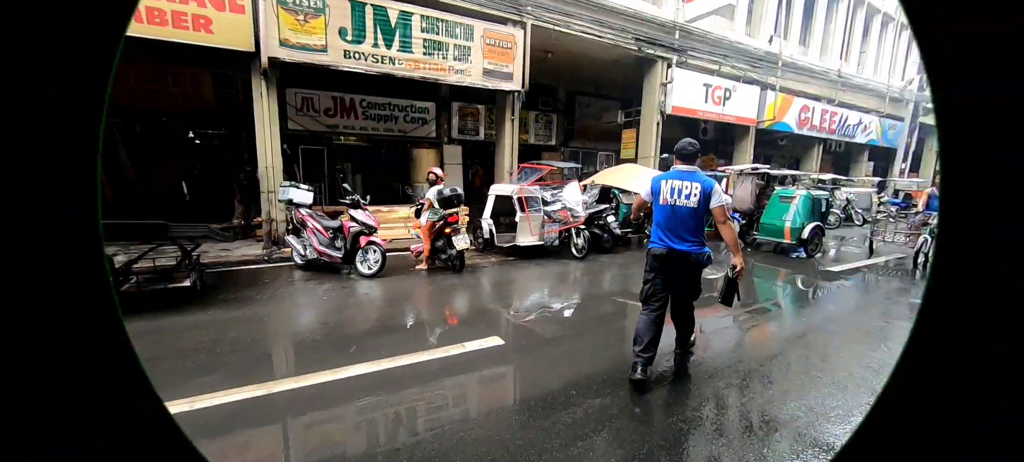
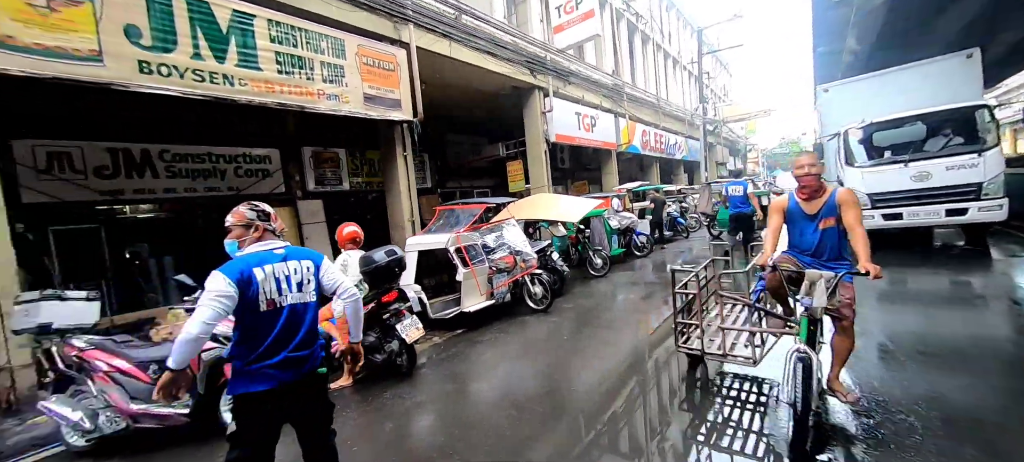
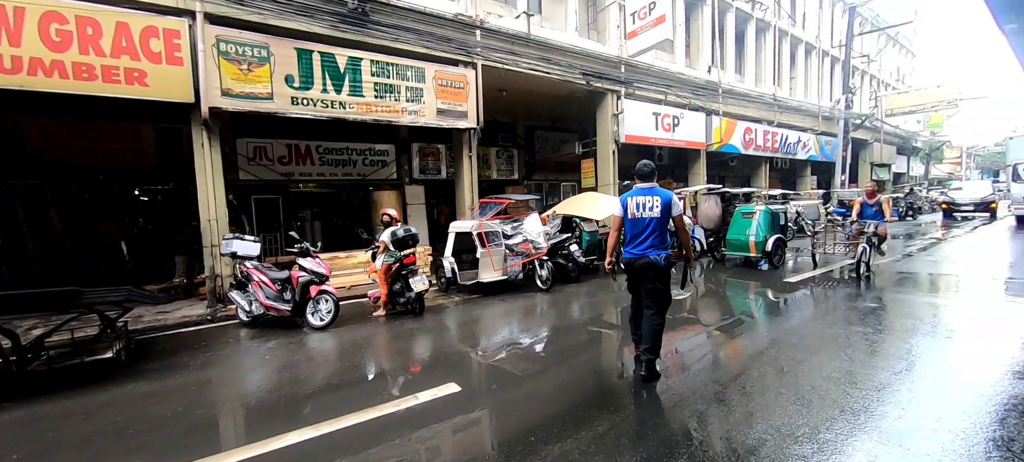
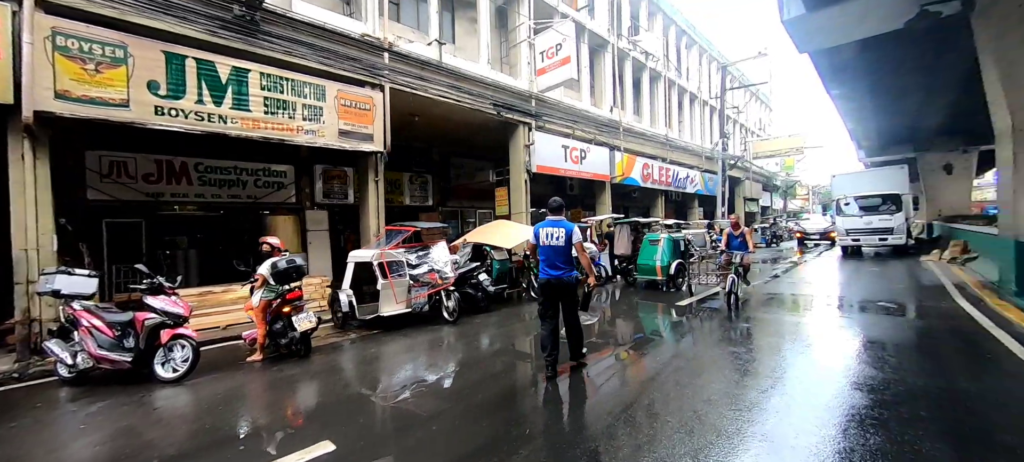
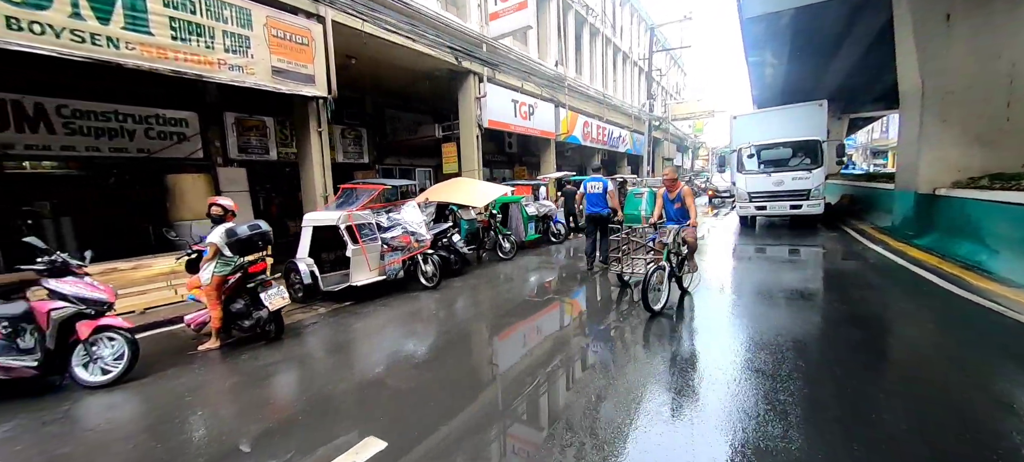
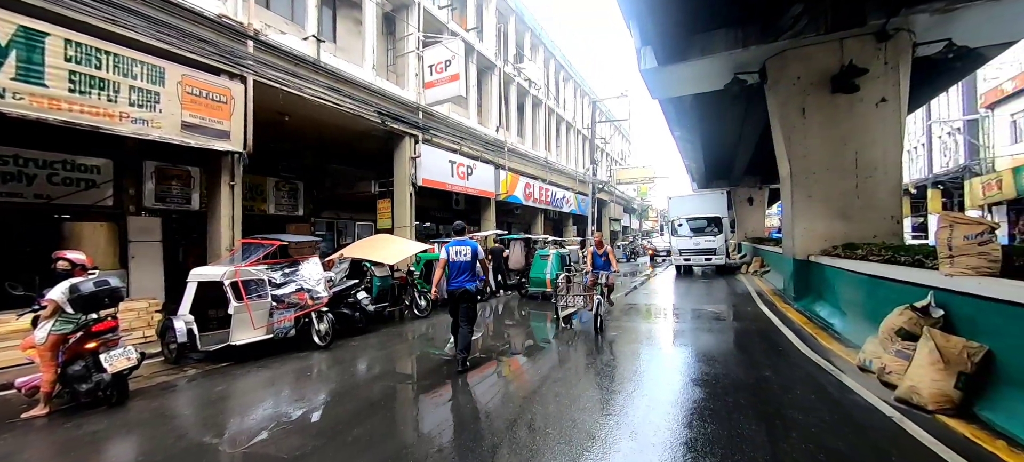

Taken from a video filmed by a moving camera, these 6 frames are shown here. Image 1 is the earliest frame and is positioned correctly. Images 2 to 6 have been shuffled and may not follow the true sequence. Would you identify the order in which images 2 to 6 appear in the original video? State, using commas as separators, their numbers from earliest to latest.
3, 4, 6, 5, 2
